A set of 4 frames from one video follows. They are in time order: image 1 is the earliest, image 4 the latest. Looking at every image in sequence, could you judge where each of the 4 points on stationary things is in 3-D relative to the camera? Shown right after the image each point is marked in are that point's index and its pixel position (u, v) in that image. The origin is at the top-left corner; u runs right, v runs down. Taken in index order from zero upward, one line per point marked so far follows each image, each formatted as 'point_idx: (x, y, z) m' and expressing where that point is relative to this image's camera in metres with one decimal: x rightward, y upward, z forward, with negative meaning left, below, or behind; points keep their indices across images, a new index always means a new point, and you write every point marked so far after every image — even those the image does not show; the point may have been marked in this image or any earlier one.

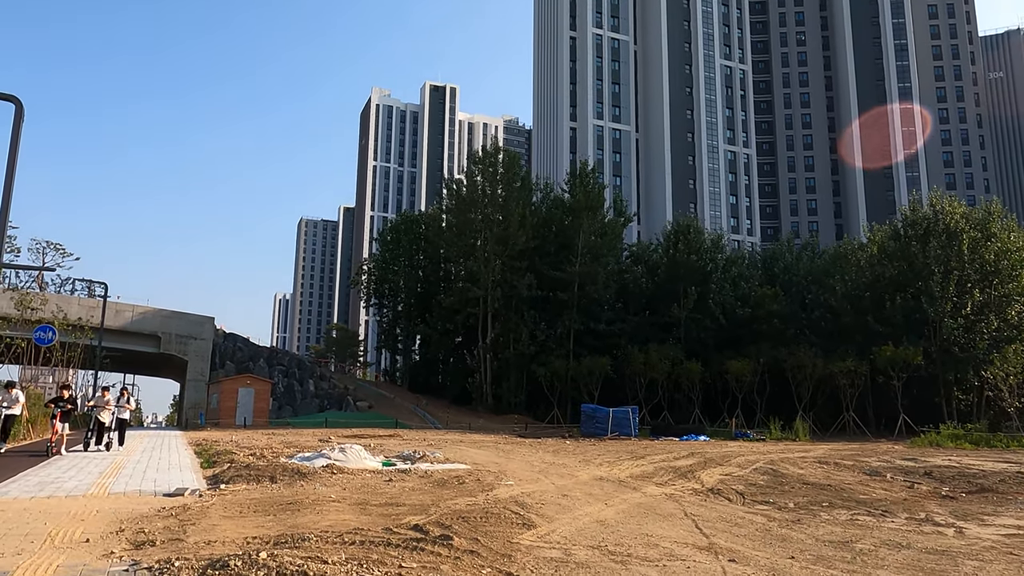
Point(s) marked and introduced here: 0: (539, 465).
0: (+0.5, -3.2, +13.8) m
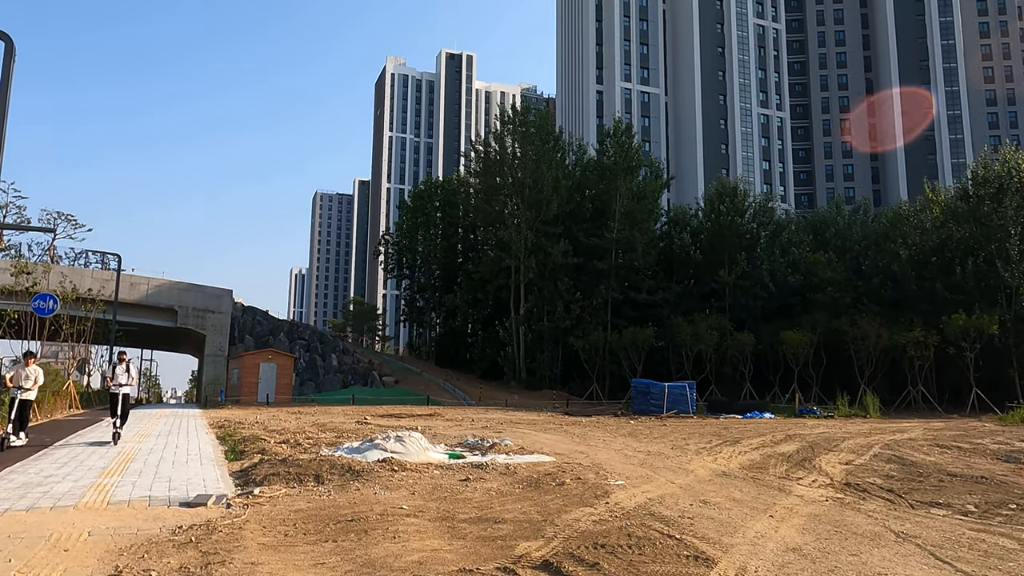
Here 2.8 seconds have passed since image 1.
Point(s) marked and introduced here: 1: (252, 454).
0: (+1.8, -2.5, +11.4) m
1: (-3.8, -2.5, +11.3) m
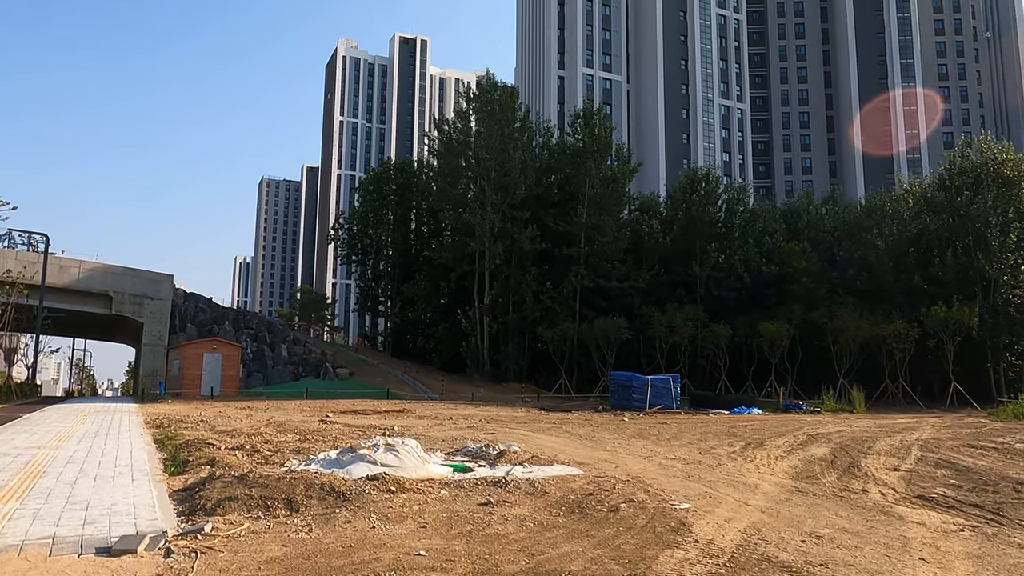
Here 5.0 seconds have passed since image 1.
0: (+1.9, -2.2, +9.5) m
1: (-3.7, -2.1, +9.1) m
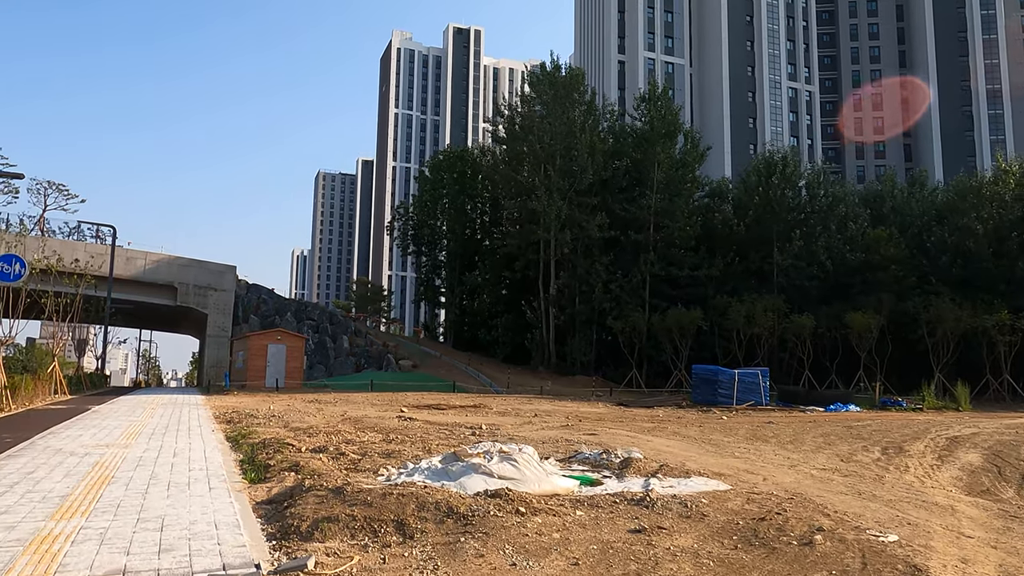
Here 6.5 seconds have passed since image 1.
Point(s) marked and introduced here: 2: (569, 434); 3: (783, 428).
0: (+3.2, -2.0, +8.0) m
1: (-2.4, -1.9, +8.0) m
2: (+0.8, -2.2, +11.4) m
3: (+4.8, -2.5, +13.7) m
